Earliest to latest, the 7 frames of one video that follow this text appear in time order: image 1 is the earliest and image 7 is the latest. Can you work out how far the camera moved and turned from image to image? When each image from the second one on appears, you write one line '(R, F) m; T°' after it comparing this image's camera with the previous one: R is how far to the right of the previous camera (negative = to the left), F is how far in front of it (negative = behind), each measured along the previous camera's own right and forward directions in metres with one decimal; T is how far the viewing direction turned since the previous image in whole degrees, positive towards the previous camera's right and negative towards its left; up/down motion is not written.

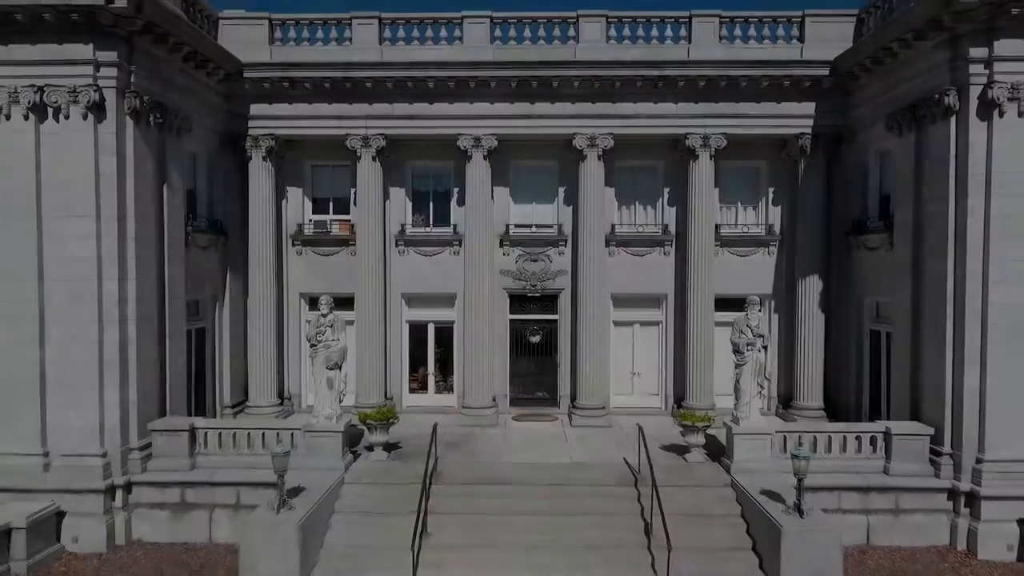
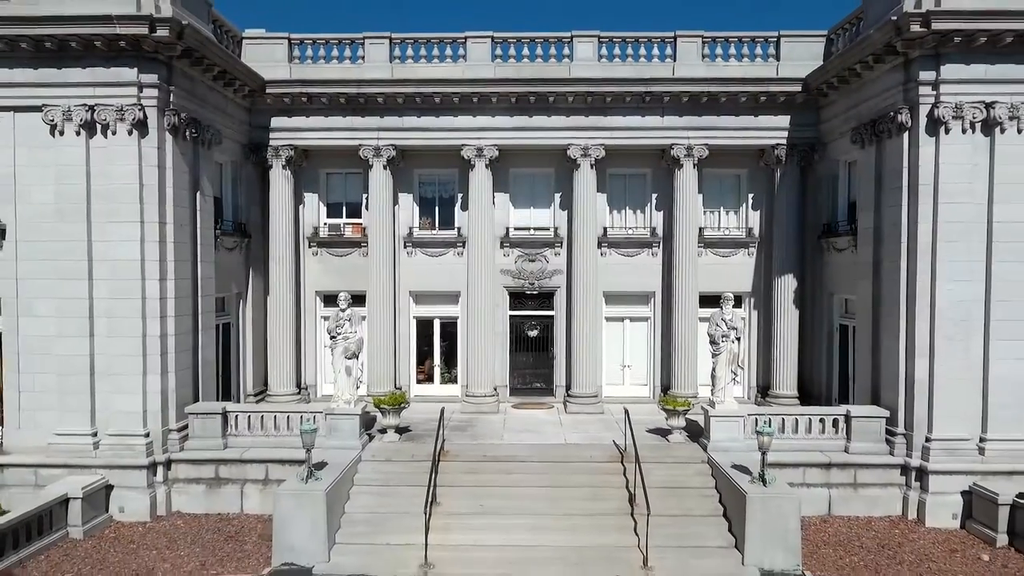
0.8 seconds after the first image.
(0.0, -1.4) m; 0°
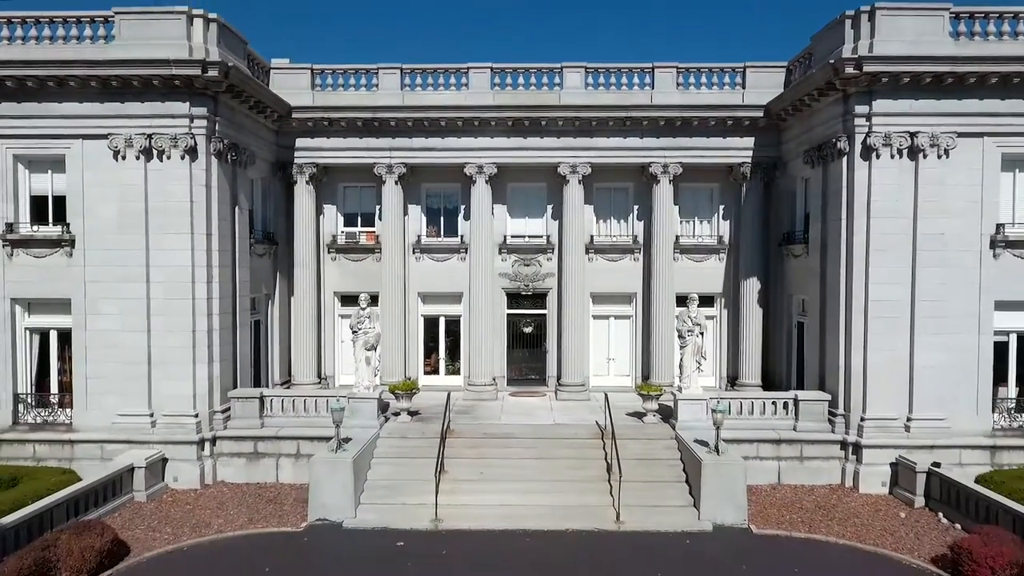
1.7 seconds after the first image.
(+0.1, -2.2) m; 0°
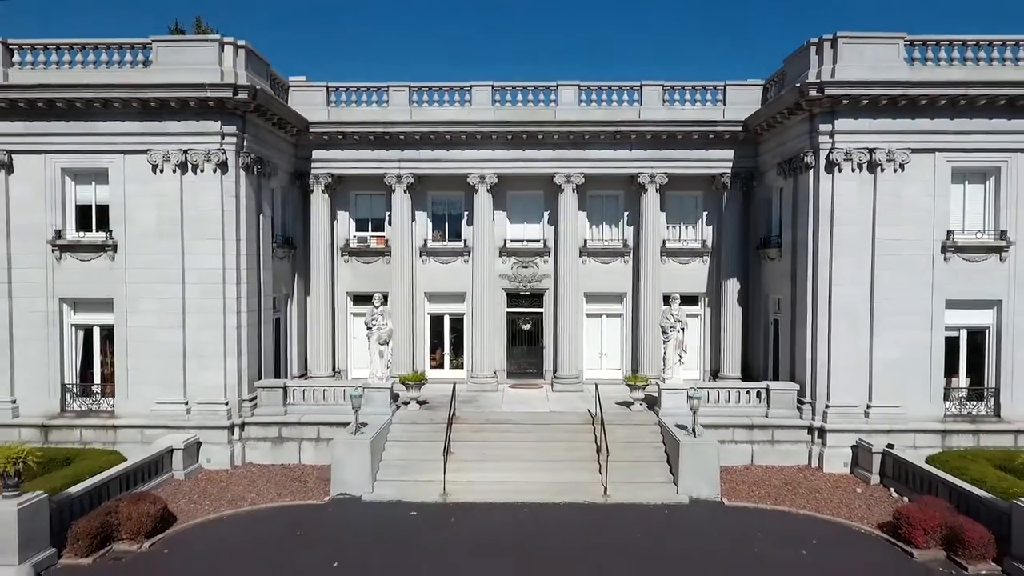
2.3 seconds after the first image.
(0.0, -1.7) m; 0°
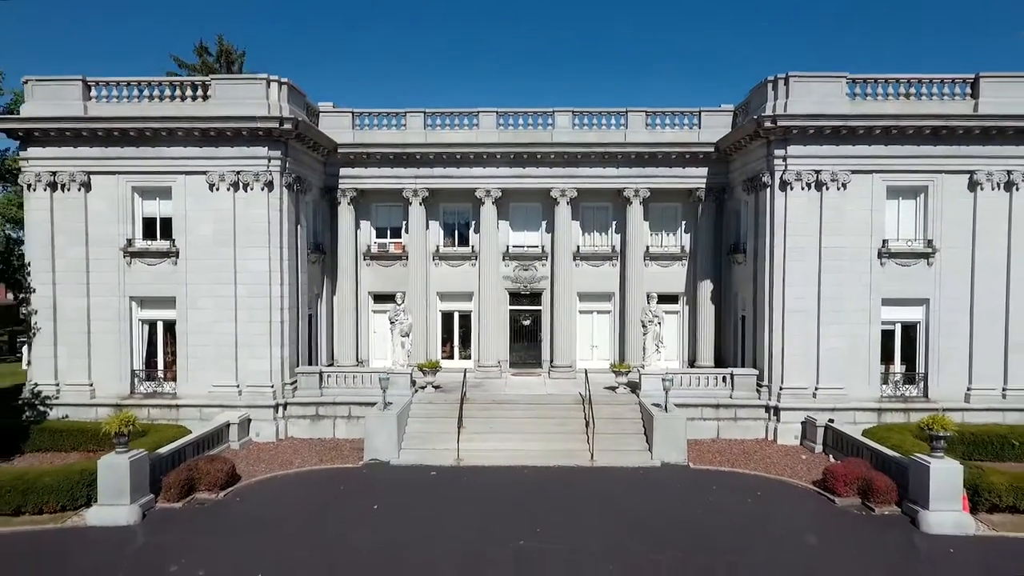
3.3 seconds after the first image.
(-0.1, -3.0) m; 0°
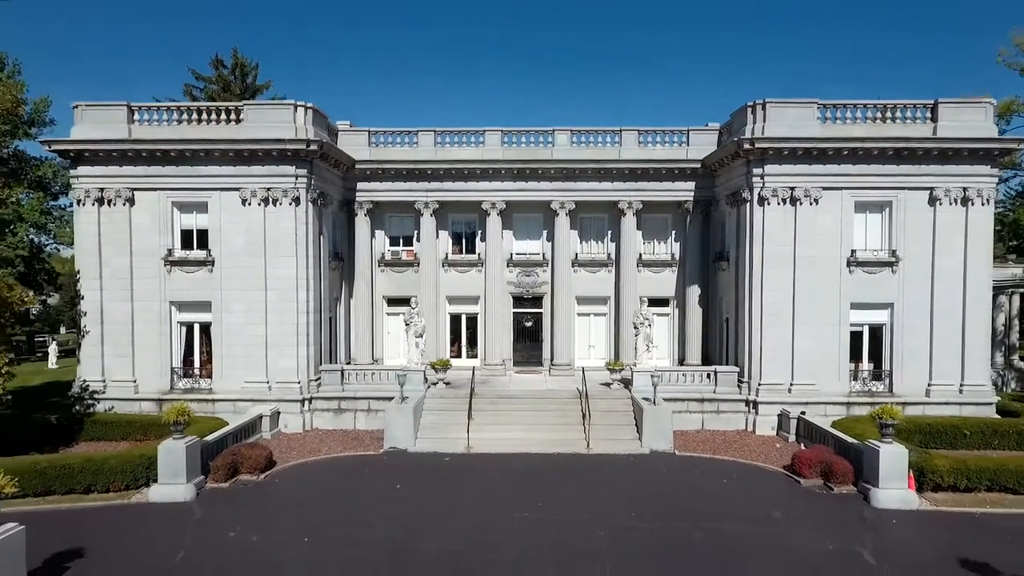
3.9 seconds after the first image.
(-0.1, -2.1) m; 0°
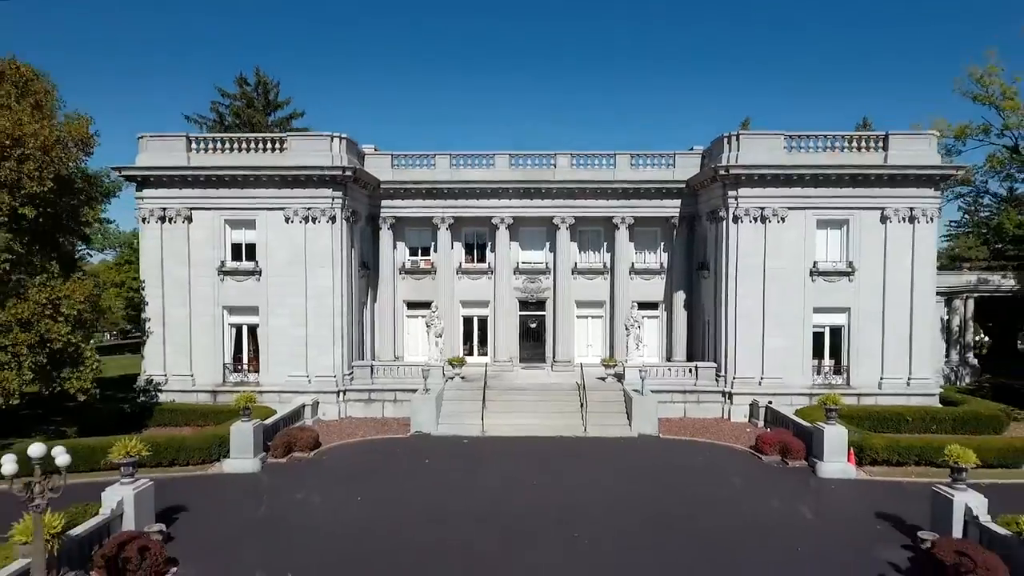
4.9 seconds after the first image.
(-0.3, -3.4) m; 0°
